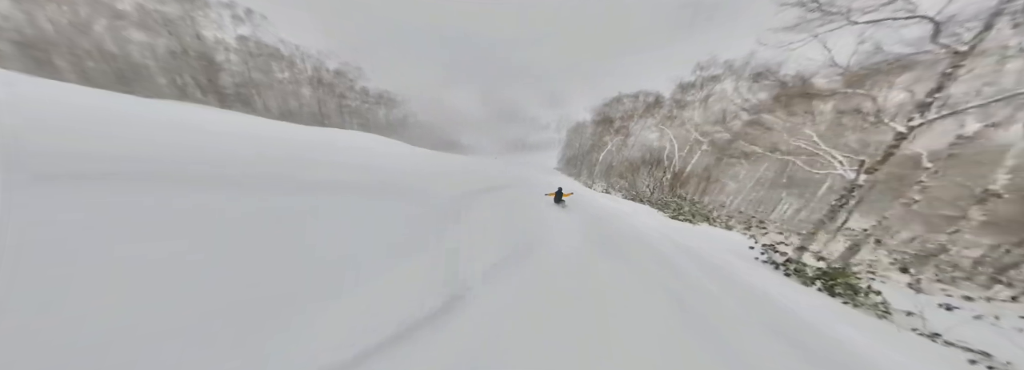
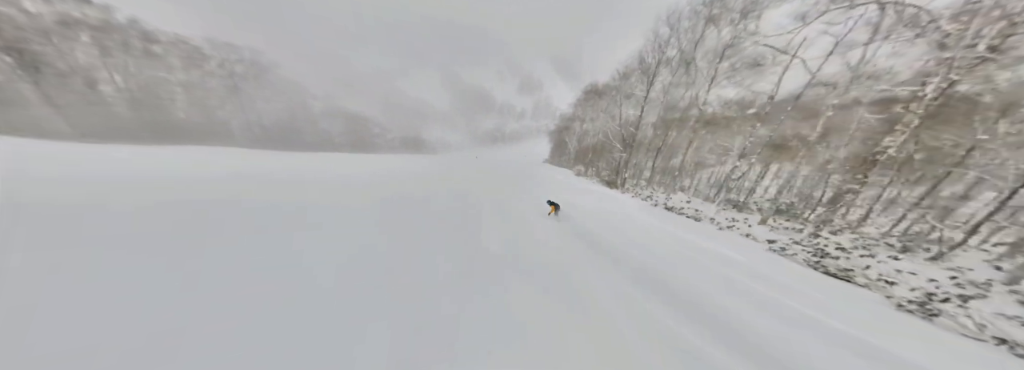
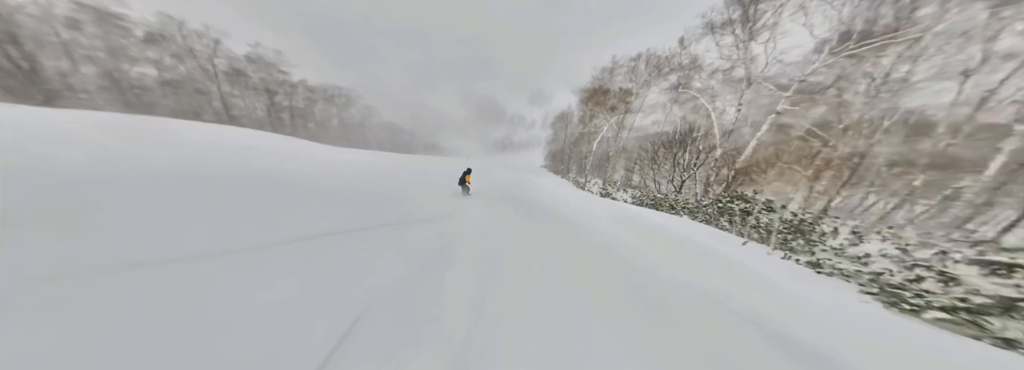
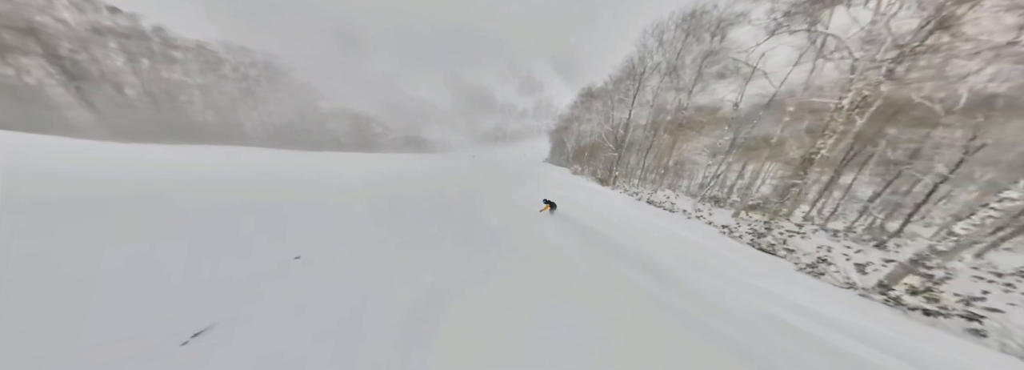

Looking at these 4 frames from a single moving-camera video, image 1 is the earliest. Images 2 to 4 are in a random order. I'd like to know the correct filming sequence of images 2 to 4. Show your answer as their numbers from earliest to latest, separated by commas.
3, 4, 2
